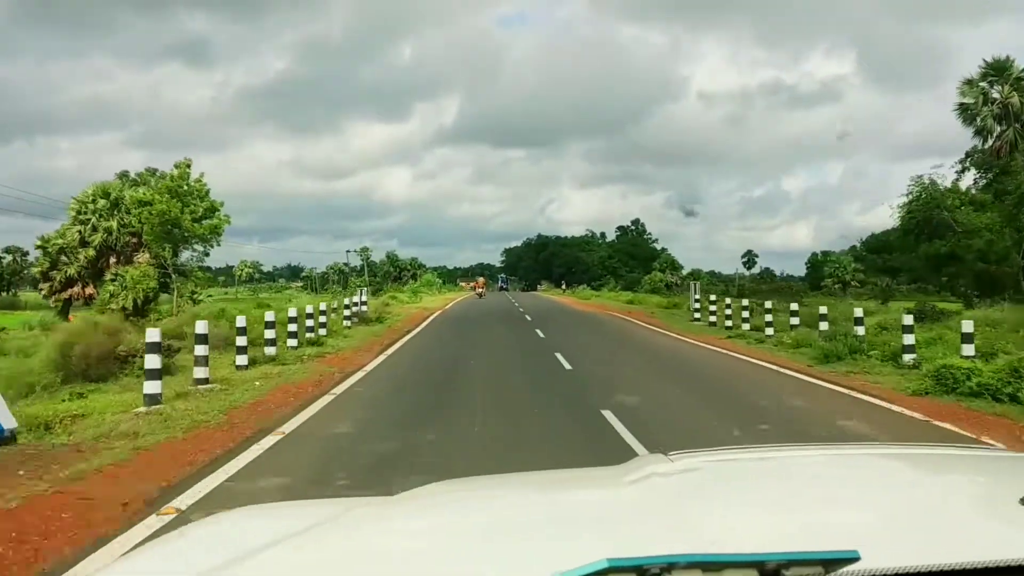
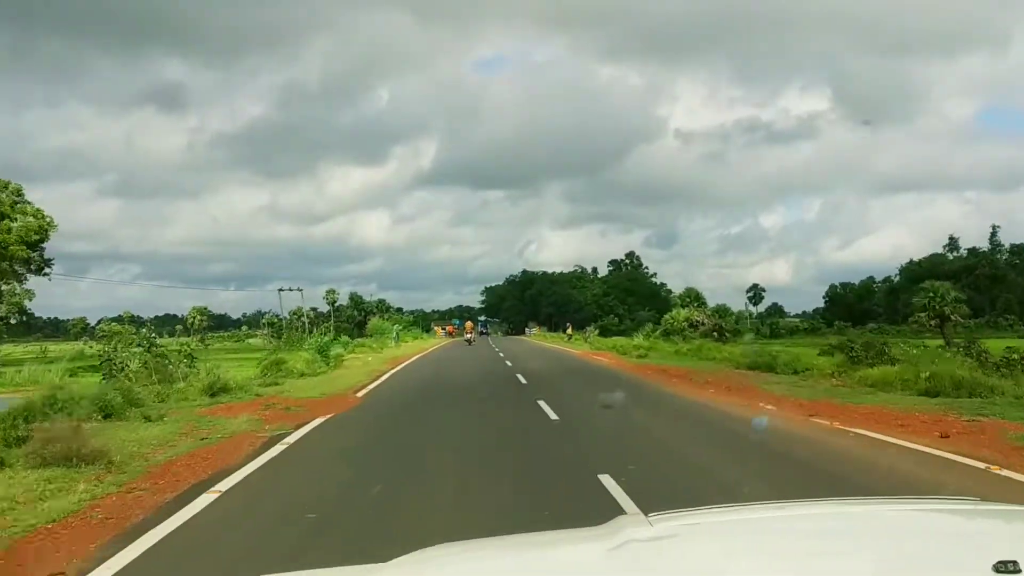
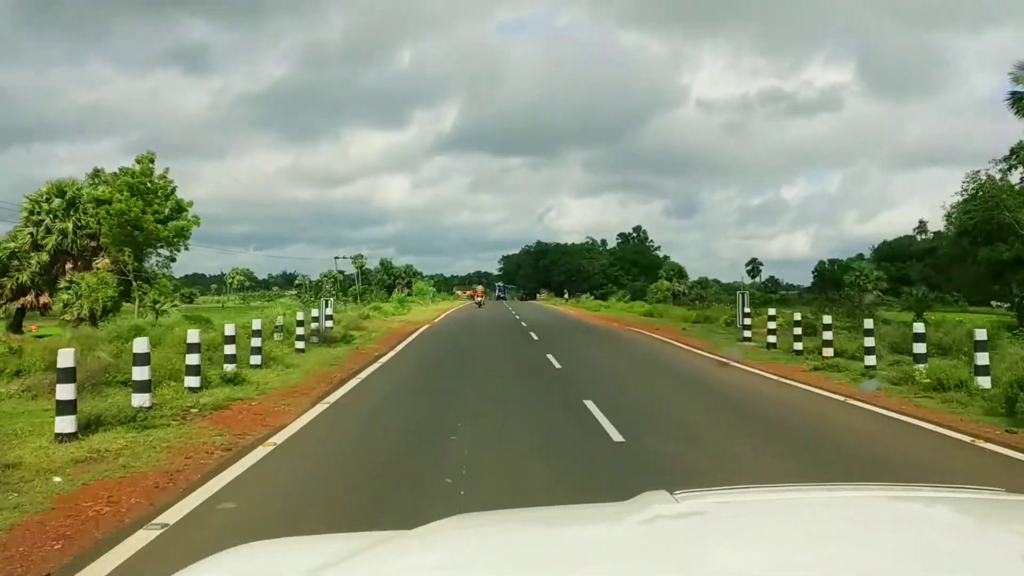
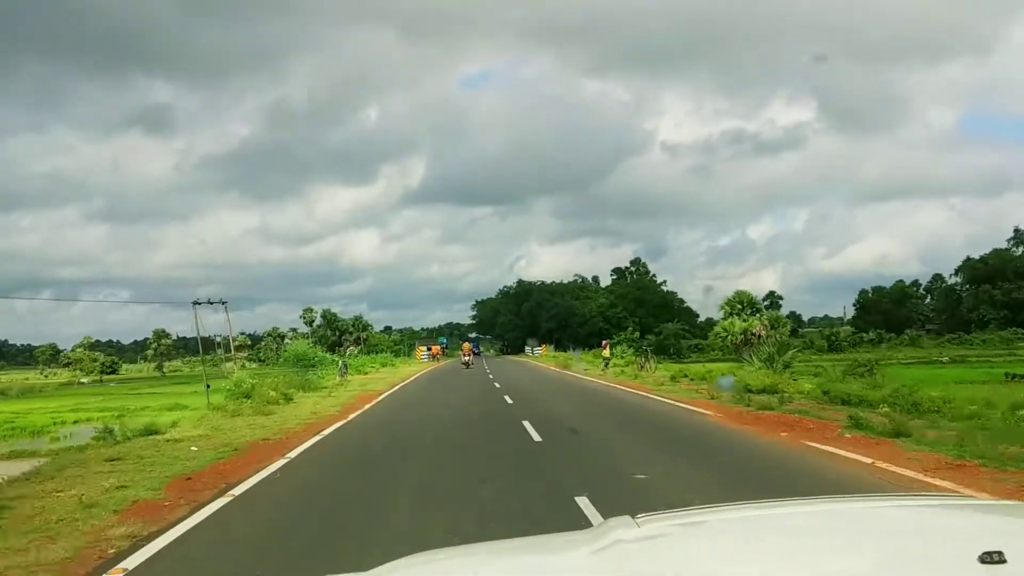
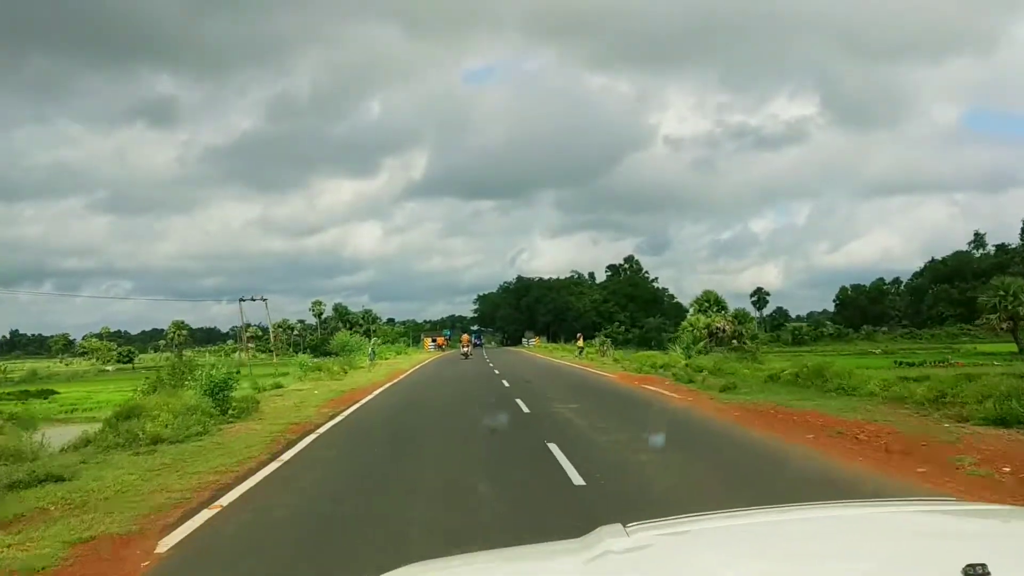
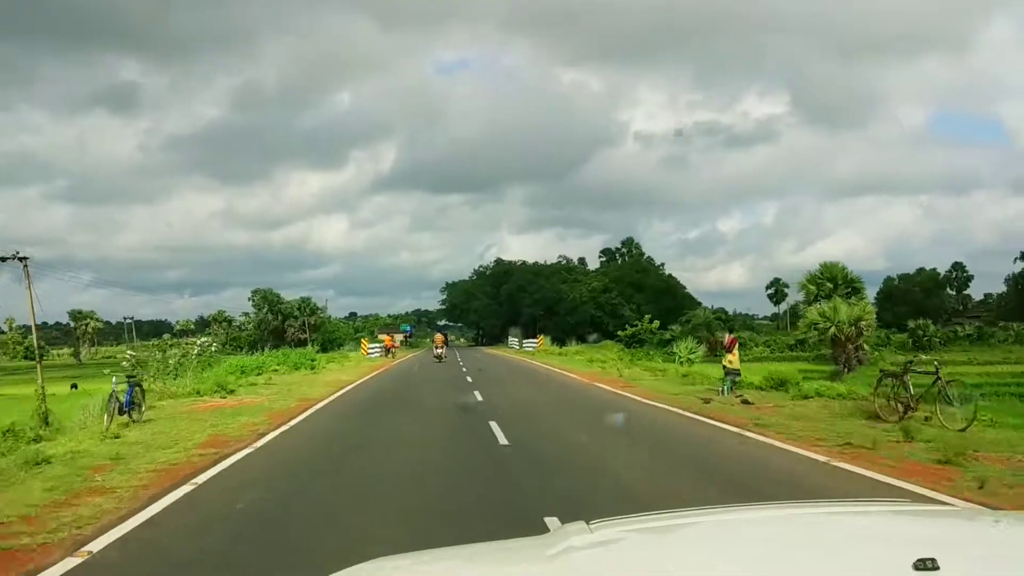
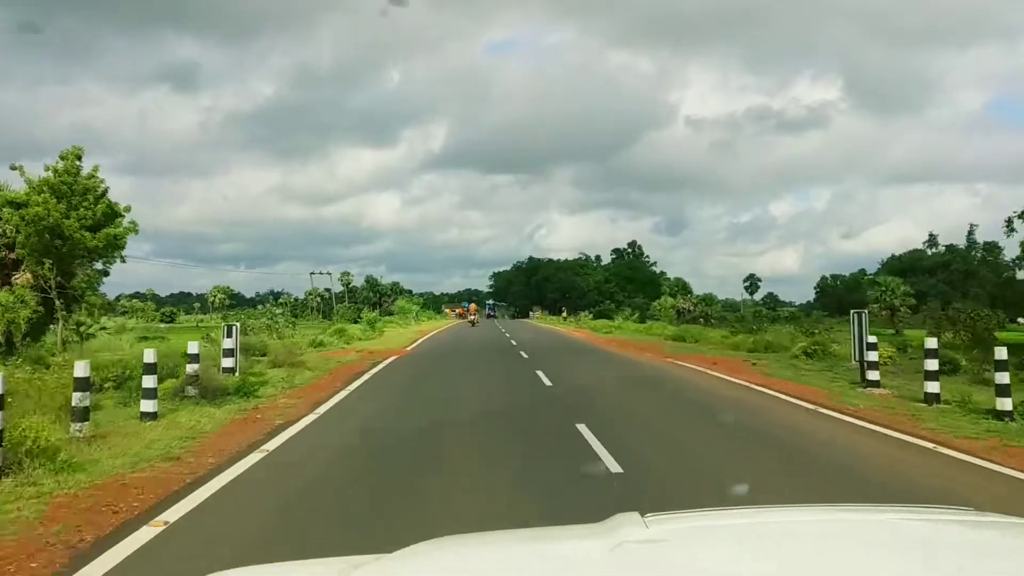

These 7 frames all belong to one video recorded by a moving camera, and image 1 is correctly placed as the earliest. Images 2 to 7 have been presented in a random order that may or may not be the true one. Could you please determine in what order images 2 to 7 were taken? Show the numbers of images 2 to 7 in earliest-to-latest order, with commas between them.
3, 7, 2, 5, 4, 6
